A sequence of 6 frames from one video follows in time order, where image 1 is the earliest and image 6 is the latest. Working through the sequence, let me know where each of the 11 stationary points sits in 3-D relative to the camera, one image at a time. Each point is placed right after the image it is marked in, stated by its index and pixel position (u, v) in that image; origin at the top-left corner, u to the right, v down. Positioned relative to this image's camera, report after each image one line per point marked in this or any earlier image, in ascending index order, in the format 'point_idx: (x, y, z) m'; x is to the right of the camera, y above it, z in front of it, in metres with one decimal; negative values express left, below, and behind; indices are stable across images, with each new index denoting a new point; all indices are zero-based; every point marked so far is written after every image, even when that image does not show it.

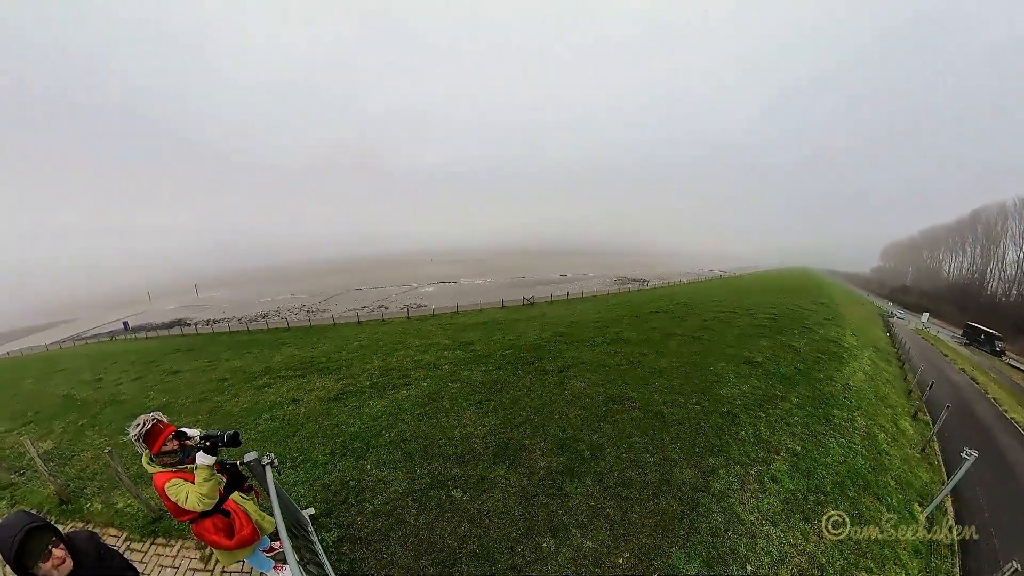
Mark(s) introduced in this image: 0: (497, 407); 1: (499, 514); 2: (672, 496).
0: (0.0, -3.6, +10.9) m
1: (-0.3, -4.8, +7.5) m
2: (+3.3, -4.6, +7.5) m
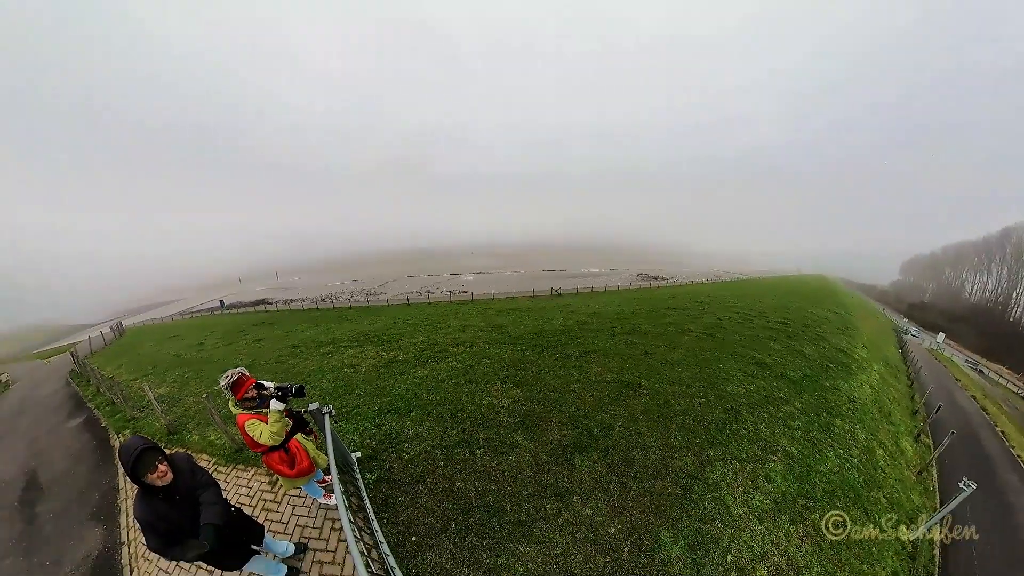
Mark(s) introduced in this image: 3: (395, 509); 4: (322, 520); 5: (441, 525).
0: (+0.5, -3.1, +11.8) m
1: (0.0, -4.5, +8.4) m
2: (+3.6, -4.7, +8.3) m
3: (-2.5, -4.8, +7.6) m
4: (-3.5, -4.5, +6.8) m
5: (-1.6, -5.0, +7.4) m
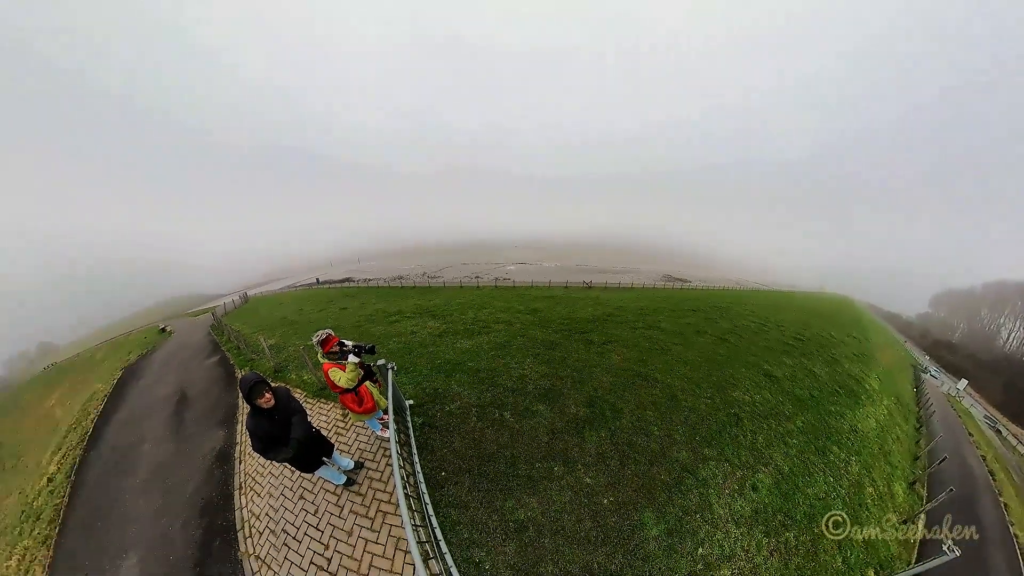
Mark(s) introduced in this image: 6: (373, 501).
0: (+1.4, -2.6, +12.9) m
1: (+0.5, -4.1, +9.7) m
2: (+4.0, -4.8, +9.4) m
3: (-2.0, -4.1, +9.0) m
4: (-3.1, -3.7, +8.2) m
5: (-1.2, -4.5, +8.7) m
6: (-2.9, -4.2, +7.2) m
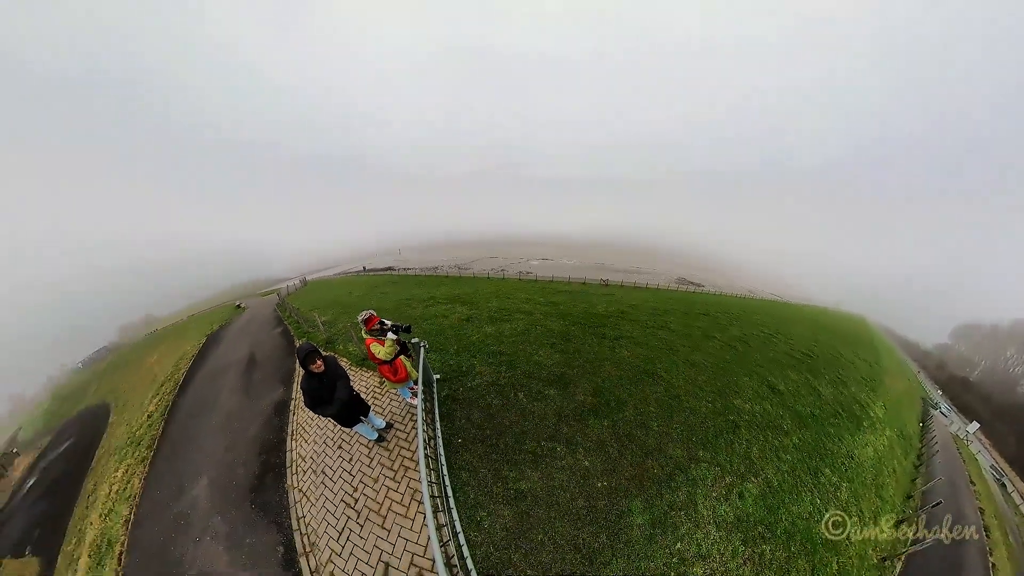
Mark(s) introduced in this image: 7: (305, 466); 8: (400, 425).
0: (+2.0, -2.3, +13.6) m
1: (+0.8, -3.9, +10.5) m
2: (+4.3, -5.0, +10.2) m
3: (-1.7, -3.7, +10.0) m
4: (-2.7, -3.2, +9.2) m
5: (-1.0, -4.2, +9.7) m
6: (-2.6, -3.8, +8.2) m
7: (-4.7, -4.1, +8.2) m
8: (-2.8, -3.4, +8.9) m
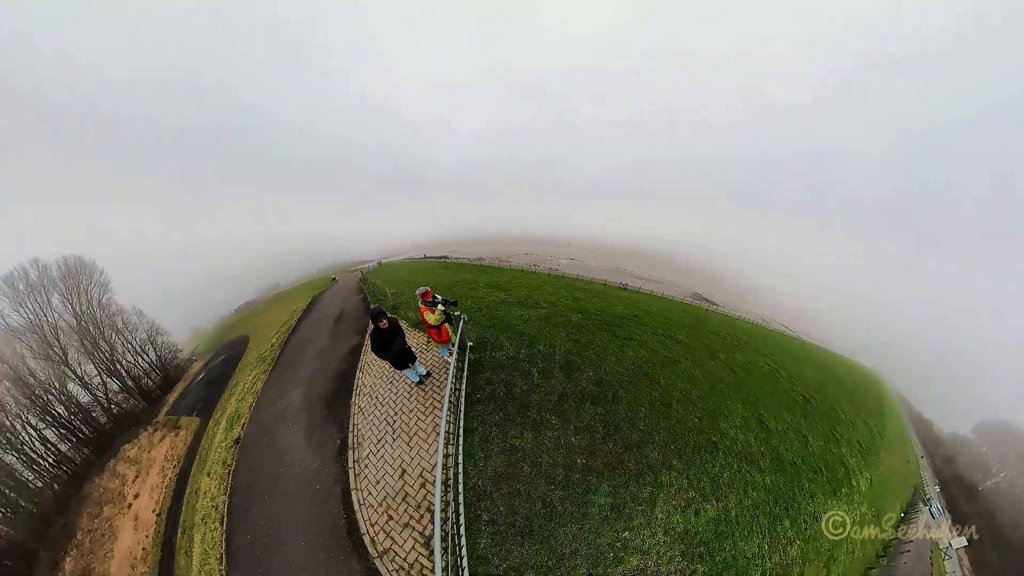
0: (+2.9, -2.2, +15.5) m
1: (+1.2, -3.8, +12.7) m
2: (+4.3, -5.6, +12.3) m
3: (-1.3, -3.2, +12.3) m
4: (-2.3, -2.5, +11.5) m
5: (-0.7, -3.8, +12.0) m
6: (-2.4, -3.3, +10.6) m
7: (-4.4, -3.1, +10.8) m
8: (-2.4, -2.7, +11.3) m
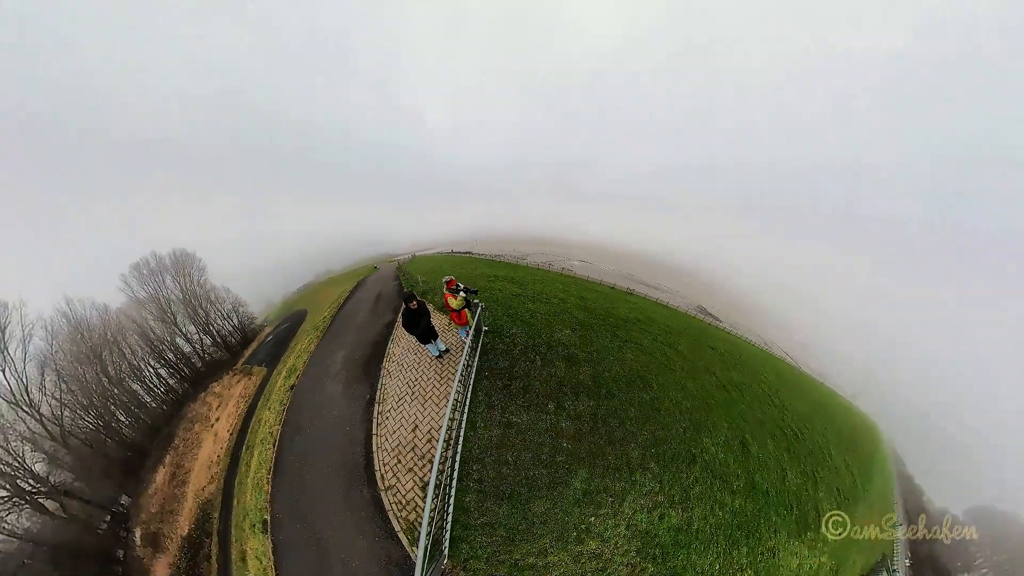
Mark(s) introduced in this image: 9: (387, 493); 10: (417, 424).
0: (+3.4, -2.3, +17.1) m
1: (+1.4, -3.8, +14.5) m
2: (+4.2, -6.0, +14.1) m
3: (-1.1, -2.9, +14.1) m
4: (-2.0, -2.2, +13.4) m
5: (-0.6, -3.6, +13.9) m
6: (-2.3, -2.9, +12.5) m
7: (-4.3, -2.5, +12.8) m
8: (-2.1, -2.4, +13.1) m
9: (-3.4, -5.8, +10.1) m
10: (-2.9, -4.3, +11.2) m
